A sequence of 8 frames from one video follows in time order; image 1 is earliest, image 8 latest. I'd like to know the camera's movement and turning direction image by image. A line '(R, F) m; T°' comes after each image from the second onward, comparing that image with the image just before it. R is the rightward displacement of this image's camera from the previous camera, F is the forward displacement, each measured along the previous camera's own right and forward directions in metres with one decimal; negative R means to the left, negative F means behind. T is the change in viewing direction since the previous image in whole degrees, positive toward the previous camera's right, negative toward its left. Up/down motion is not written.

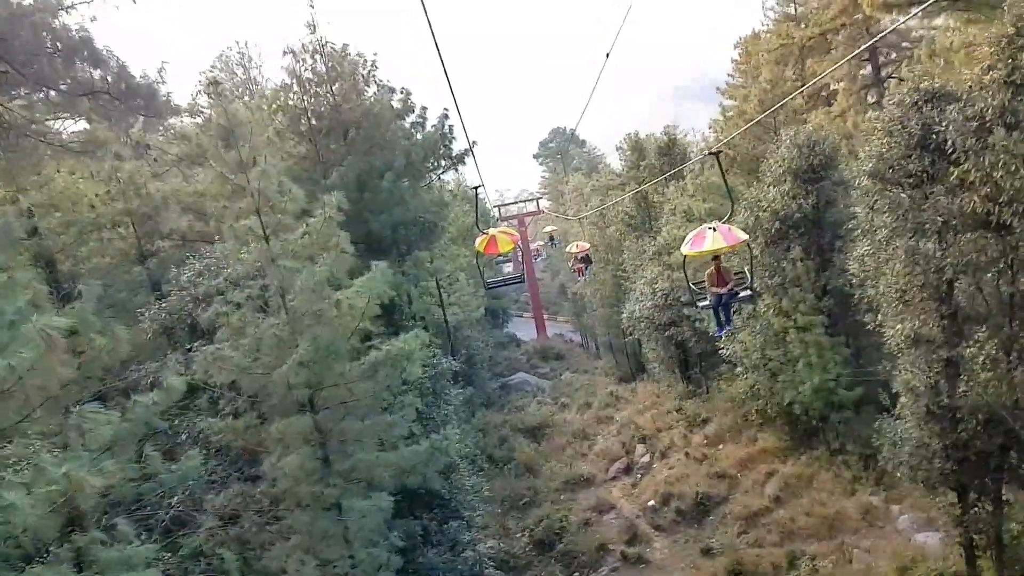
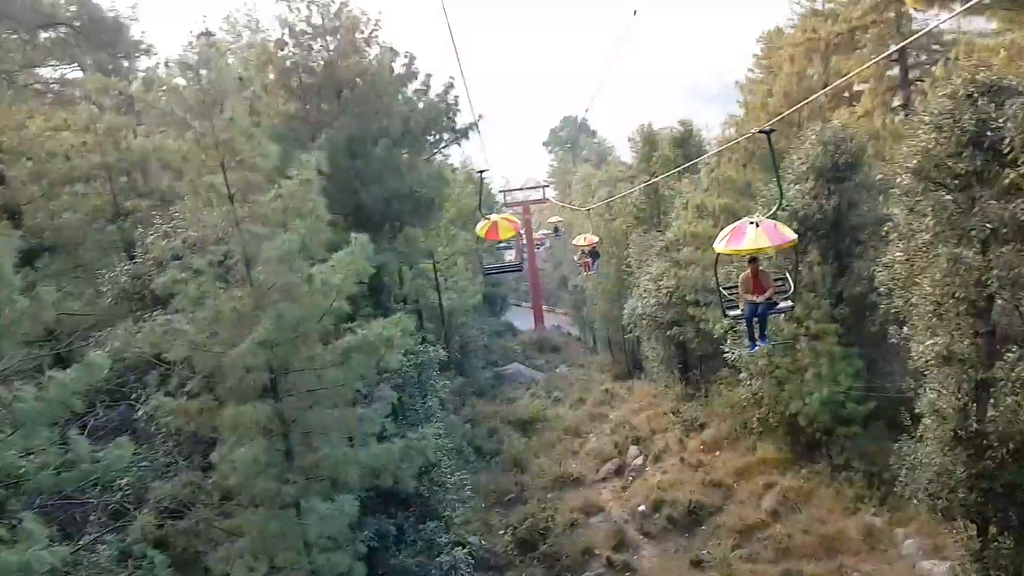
(0.0, +0.6) m; 0°
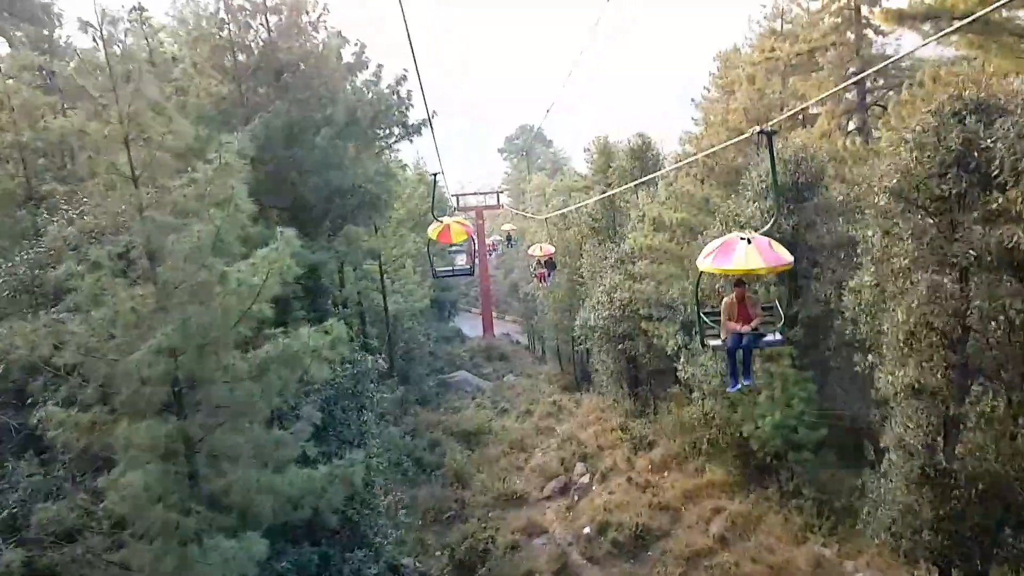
(0.0, +0.6) m; +4°
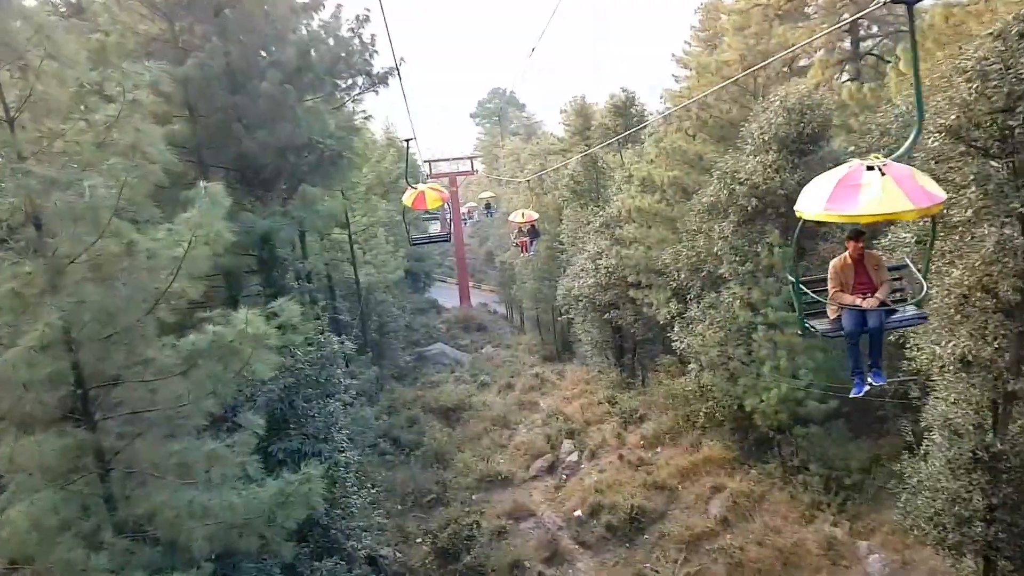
(-0.1, +0.9) m; +2°
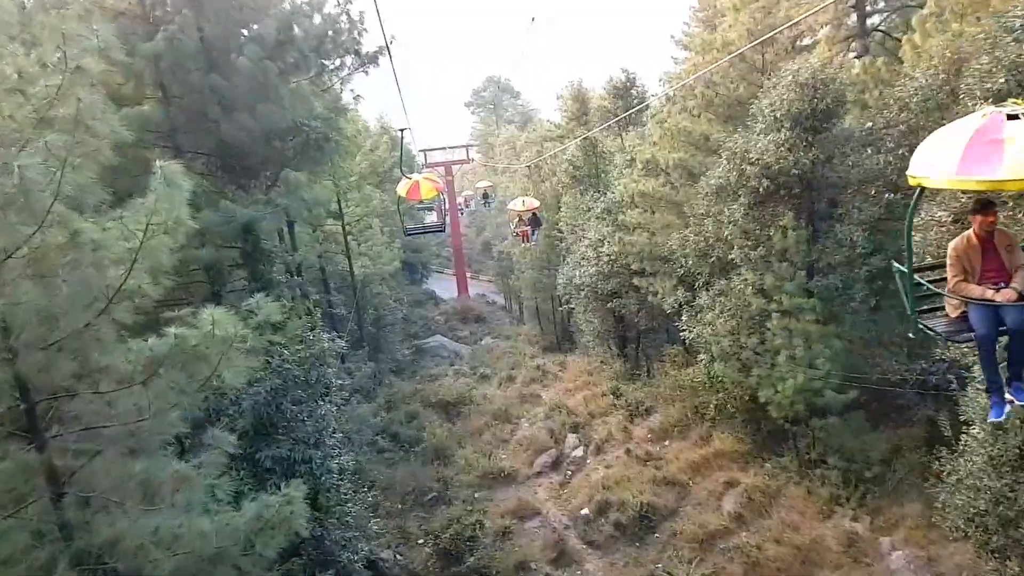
(0.0, +0.5) m; 0°
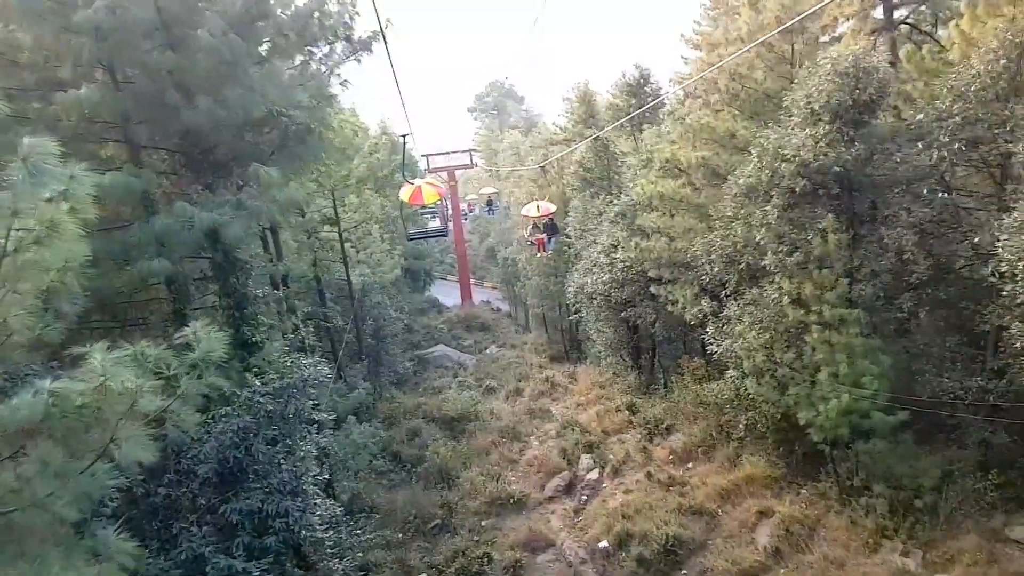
(-0.1, +0.9) m; 0°
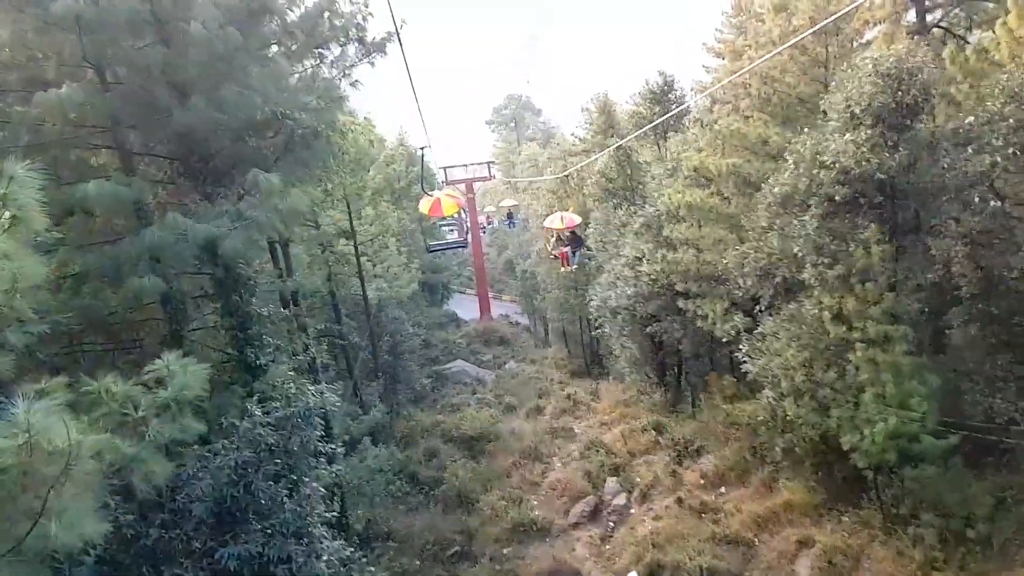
(0.0, +0.5) m; -1°
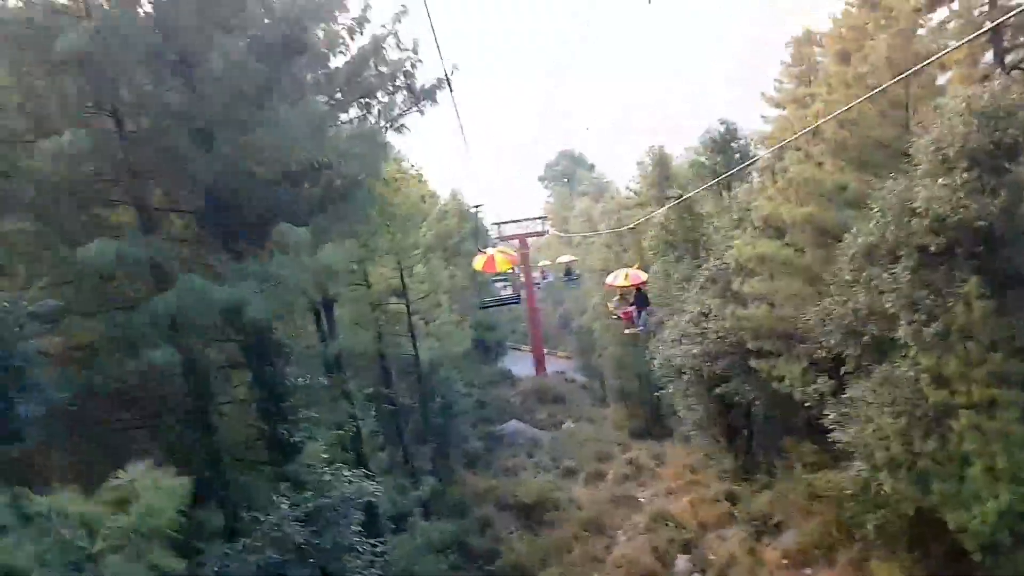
(-0.1, +0.6) m; -4°
